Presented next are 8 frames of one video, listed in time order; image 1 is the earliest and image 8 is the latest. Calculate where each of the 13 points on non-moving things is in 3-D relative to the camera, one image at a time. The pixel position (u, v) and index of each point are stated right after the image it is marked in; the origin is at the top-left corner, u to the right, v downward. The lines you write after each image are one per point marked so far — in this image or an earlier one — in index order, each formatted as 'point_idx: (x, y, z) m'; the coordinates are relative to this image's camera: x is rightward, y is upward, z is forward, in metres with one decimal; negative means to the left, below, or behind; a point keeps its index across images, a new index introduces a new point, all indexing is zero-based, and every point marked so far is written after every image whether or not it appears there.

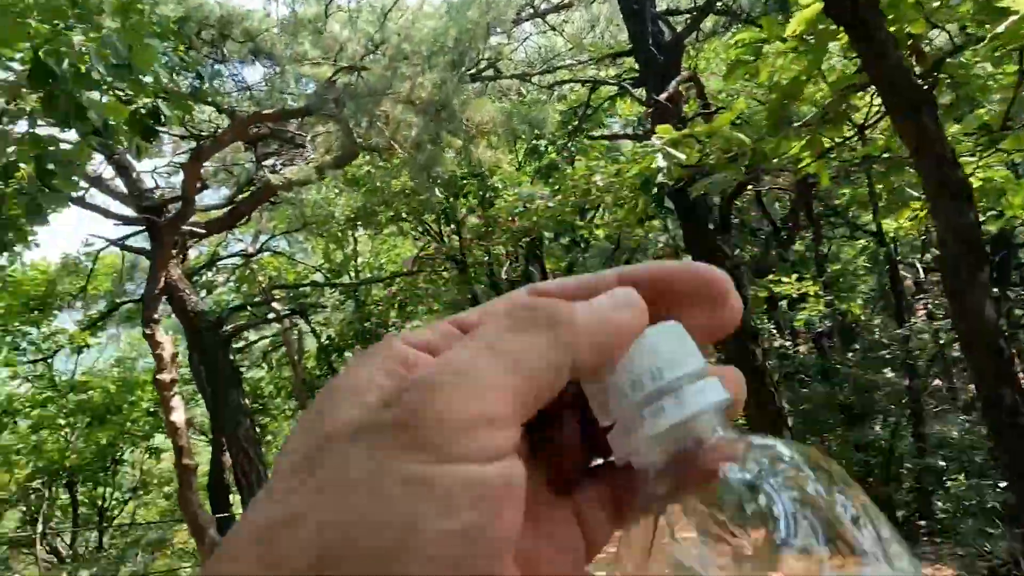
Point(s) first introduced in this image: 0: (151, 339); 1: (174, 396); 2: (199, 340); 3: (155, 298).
0: (-2.4, -0.3, +5.0) m
1: (-2.2, -0.7, +4.9) m
2: (-2.7, -0.4, +6.5) m
3: (-2.4, -0.1, +5.1) m
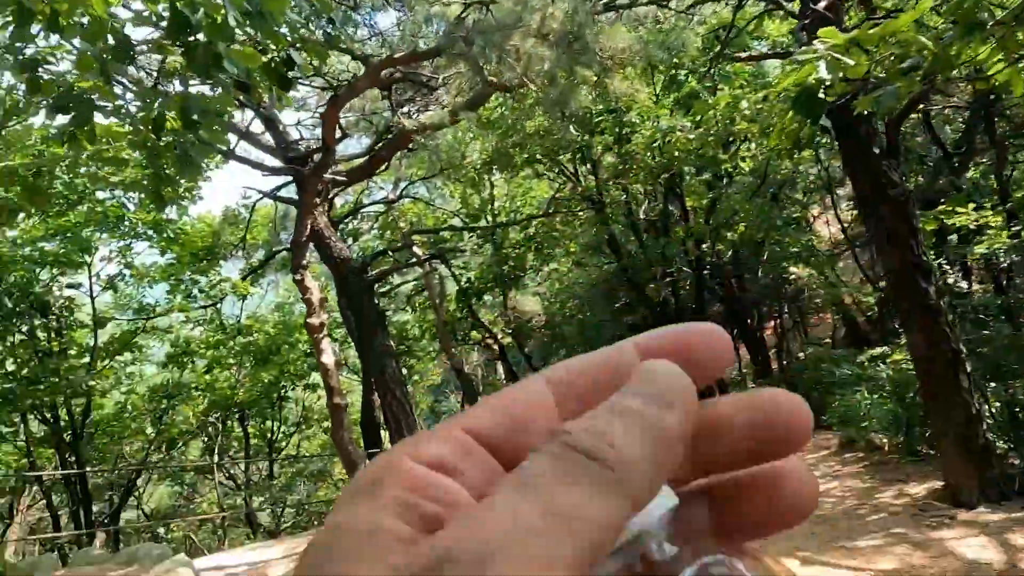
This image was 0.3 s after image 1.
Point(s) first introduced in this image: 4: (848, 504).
0: (-1.5, 0.0, +5.2) m
1: (-1.3, -0.3, +5.2) m
2: (-1.5, 0.0, +6.8) m
3: (-1.4, +0.3, +5.3) m
4: (+2.2, -1.4, +5.0) m
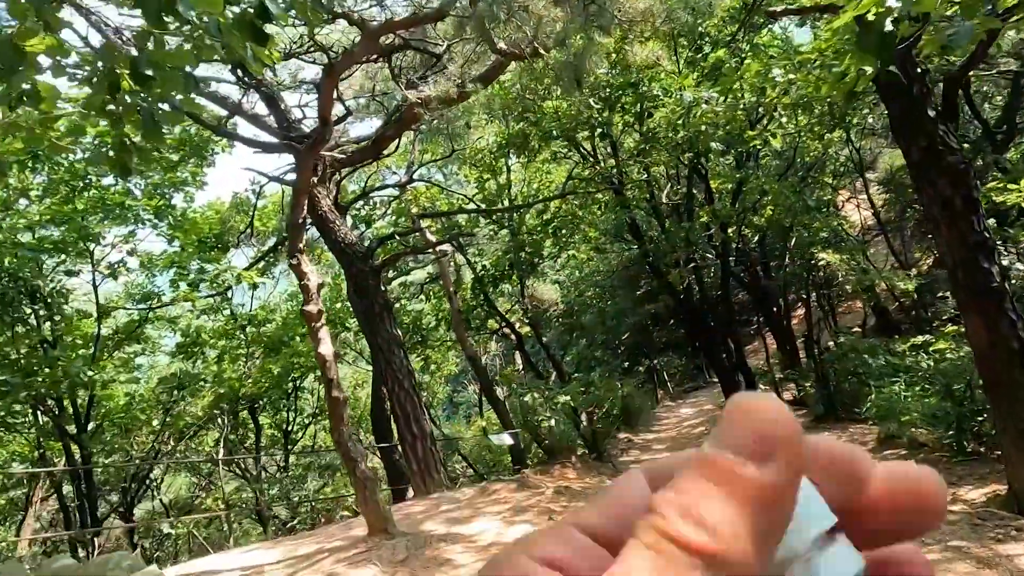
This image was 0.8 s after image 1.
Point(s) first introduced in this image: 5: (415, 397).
0: (-1.4, +0.1, +4.9) m
1: (-1.2, -0.3, +4.8) m
2: (-1.4, +0.1, +6.4) m
3: (-1.4, +0.4, +4.9) m
4: (+2.3, -1.3, +4.5) m
5: (-0.8, -0.9, +6.3) m
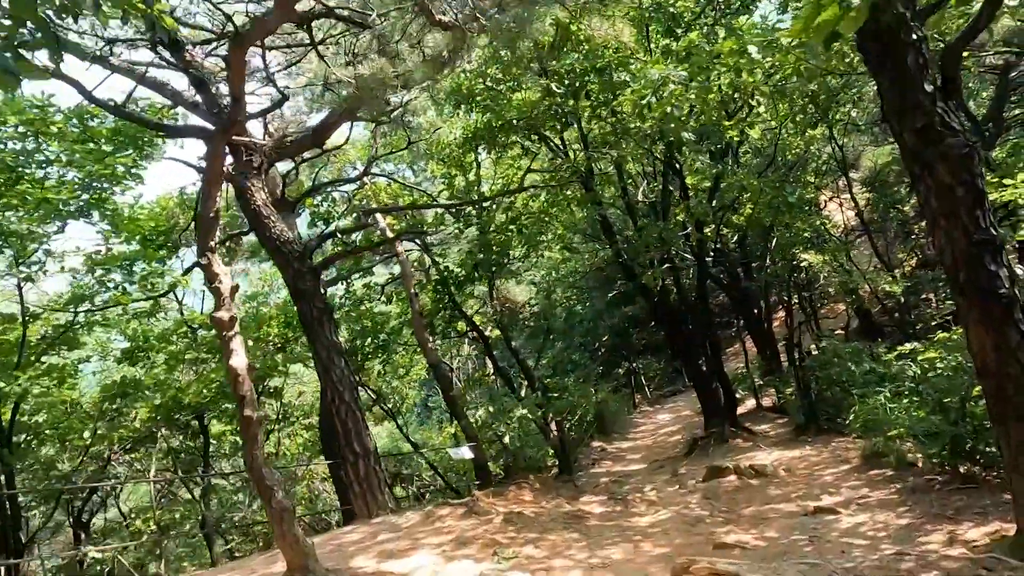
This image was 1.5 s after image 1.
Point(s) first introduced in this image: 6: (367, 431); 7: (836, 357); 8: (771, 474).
0: (-1.7, +0.1, +4.3) m
1: (-1.5, -0.3, +4.2) m
2: (-1.7, +0.1, +5.8) m
3: (-1.7, +0.4, +4.3) m
4: (+1.9, -1.3, +4.0) m
5: (-1.2, -0.9, +5.7) m
6: (-1.1, -1.1, +5.8) m
7: (+3.7, -0.8, +8.6) m
8: (+2.0, -1.4, +5.8) m
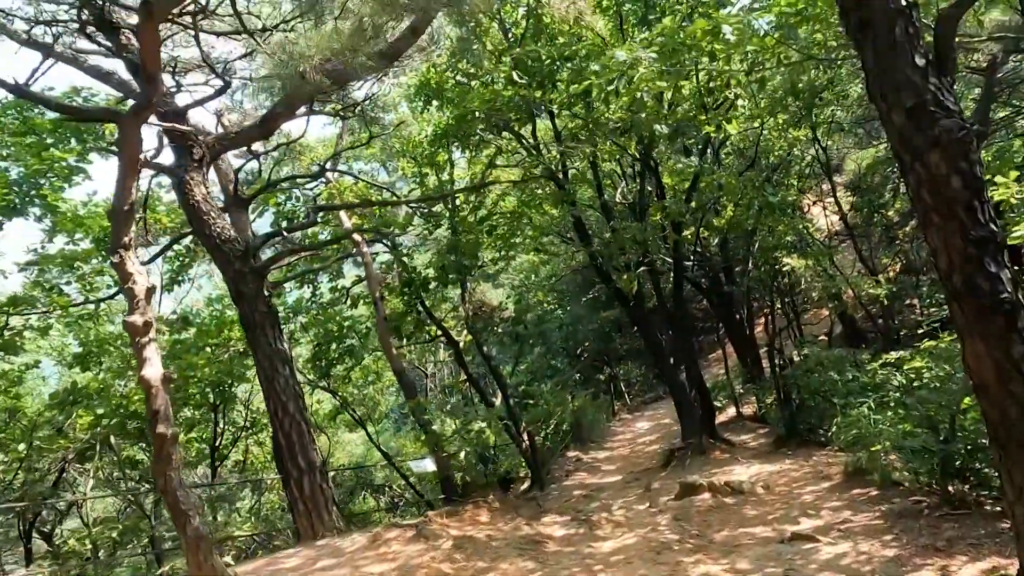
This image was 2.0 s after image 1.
0: (-2.0, +0.1, +3.9) m
1: (-1.8, -0.3, +3.8) m
2: (-2.0, +0.1, +5.4) m
3: (-2.0, +0.4, +3.9) m
4: (+1.7, -1.4, +3.6) m
5: (-1.5, -0.9, +5.3) m
6: (-1.4, -1.1, +5.3) m
7: (+3.3, -0.8, +8.3) m
8: (+1.7, -1.5, +5.4) m
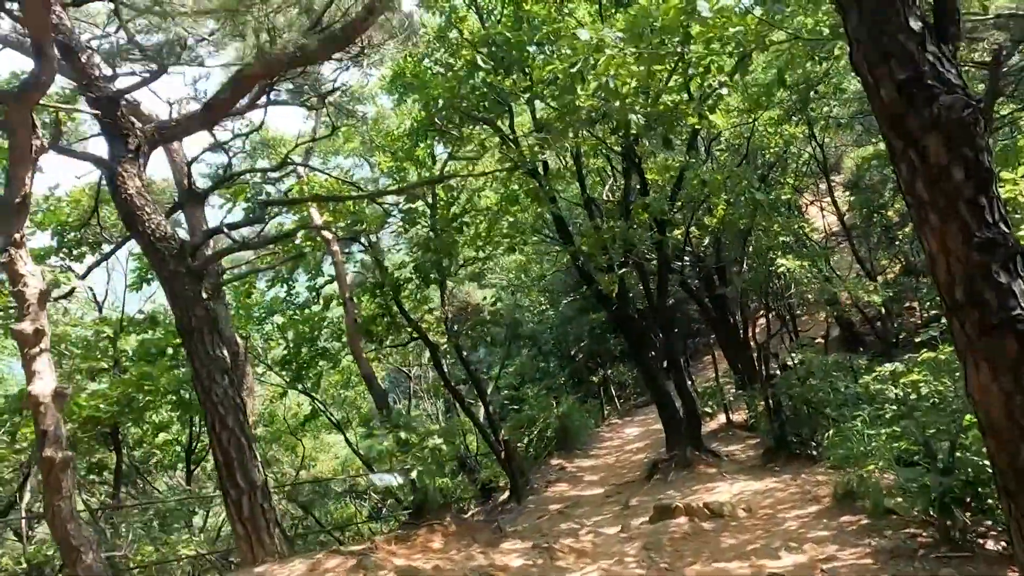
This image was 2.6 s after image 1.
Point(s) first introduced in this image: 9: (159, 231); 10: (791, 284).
0: (-2.2, +0.1, +3.4) m
1: (-2.1, -0.3, +3.3) m
2: (-2.3, +0.1, +5.0) m
3: (-2.2, +0.4, +3.5) m
4: (+1.4, -1.4, +3.2) m
5: (-1.7, -1.0, +4.9) m
6: (-1.6, -1.1, +4.9) m
7: (+3.1, -0.9, +7.8) m
8: (+1.4, -1.5, +5.0) m
9: (-2.3, +0.4, +5.0) m
10: (+3.9, +0.1, +10.7) m
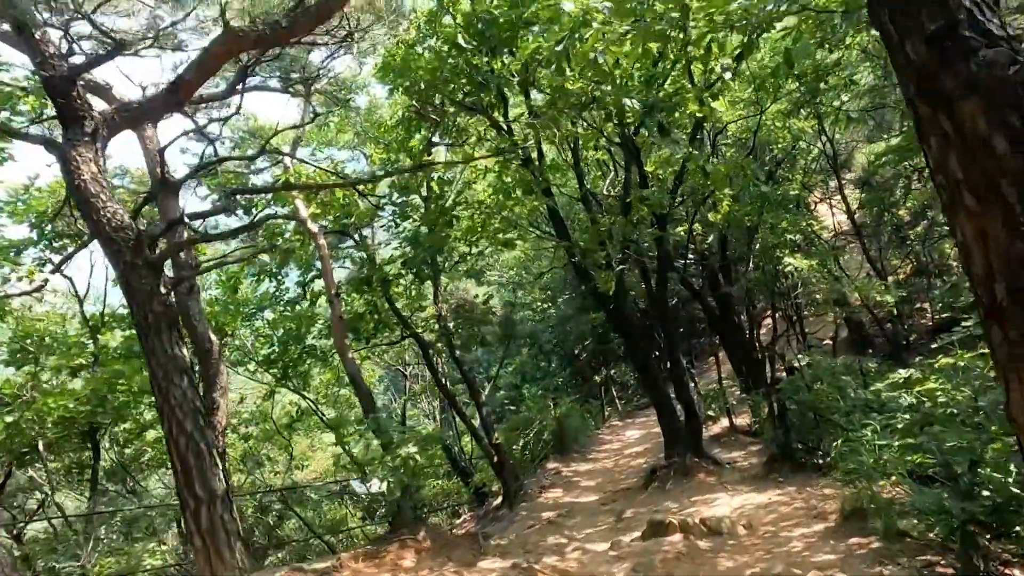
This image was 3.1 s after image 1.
0: (-2.4, +0.1, +3.1) m
1: (-2.2, -0.3, +3.0) m
2: (-2.4, +0.1, +4.6) m
3: (-2.3, +0.4, +3.1) m
4: (+1.3, -1.4, +2.8) m
5: (-1.8, -0.9, +4.5) m
6: (-1.8, -1.1, +4.5) m
7: (+3.0, -0.9, +7.4) m
8: (+1.3, -1.5, +4.6) m
9: (-2.4, +0.4, +4.6) m
10: (+3.9, +0.1, +10.3) m
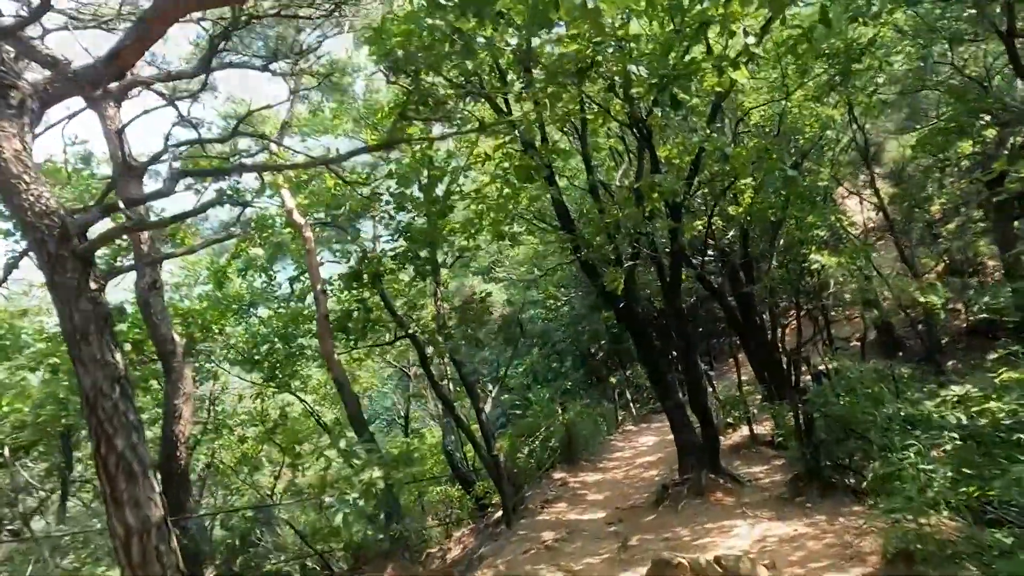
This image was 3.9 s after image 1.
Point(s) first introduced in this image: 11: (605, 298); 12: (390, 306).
0: (-2.5, +0.1, +2.5) m
1: (-2.3, -0.2, +2.4) m
2: (-2.4, +0.2, +4.0) m
3: (-2.5, +0.4, +2.5) m
4: (+1.1, -1.4, +2.1) m
5: (-1.9, -0.9, +3.9) m
6: (-1.9, -1.1, +3.9) m
7: (+3.0, -0.9, +6.7) m
8: (+1.2, -1.5, +3.9) m
9: (-2.5, +0.4, +4.0) m
10: (+3.9, +0.1, +9.5) m
11: (+1.0, -0.1, +8.2) m
12: (-1.4, -0.2, +8.6) m
